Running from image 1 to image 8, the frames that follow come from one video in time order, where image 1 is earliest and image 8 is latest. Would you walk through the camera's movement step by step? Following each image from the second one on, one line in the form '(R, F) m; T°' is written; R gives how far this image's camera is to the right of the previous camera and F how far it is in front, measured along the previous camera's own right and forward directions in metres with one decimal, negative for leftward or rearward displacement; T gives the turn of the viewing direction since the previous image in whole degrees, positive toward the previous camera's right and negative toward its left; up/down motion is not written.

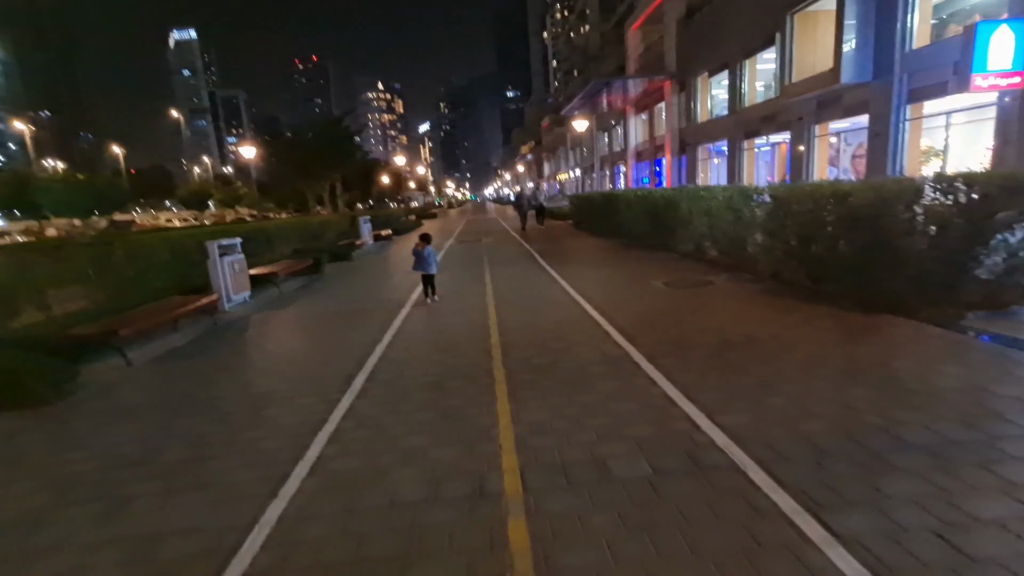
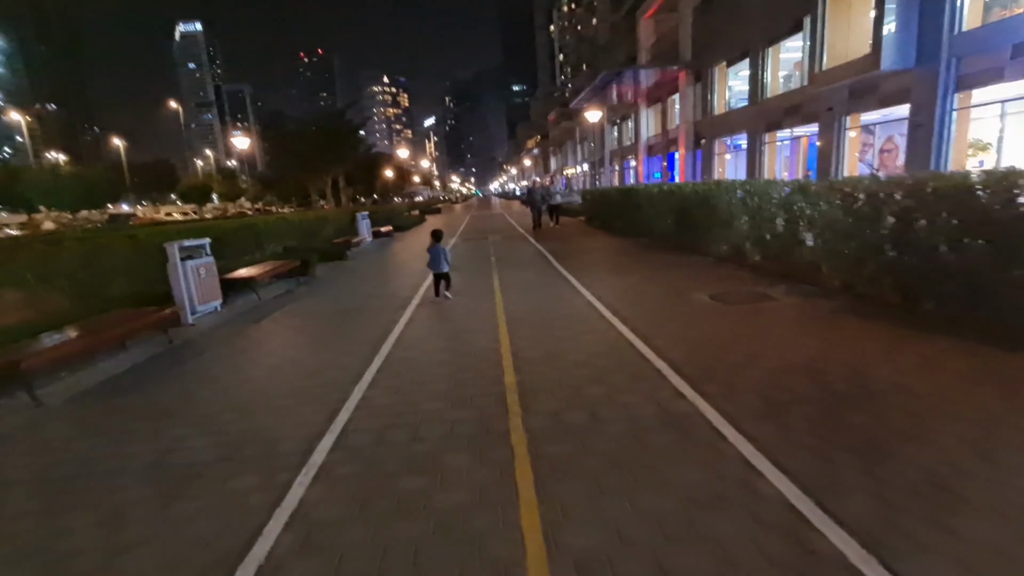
(-0.1, +1.3) m; 0°
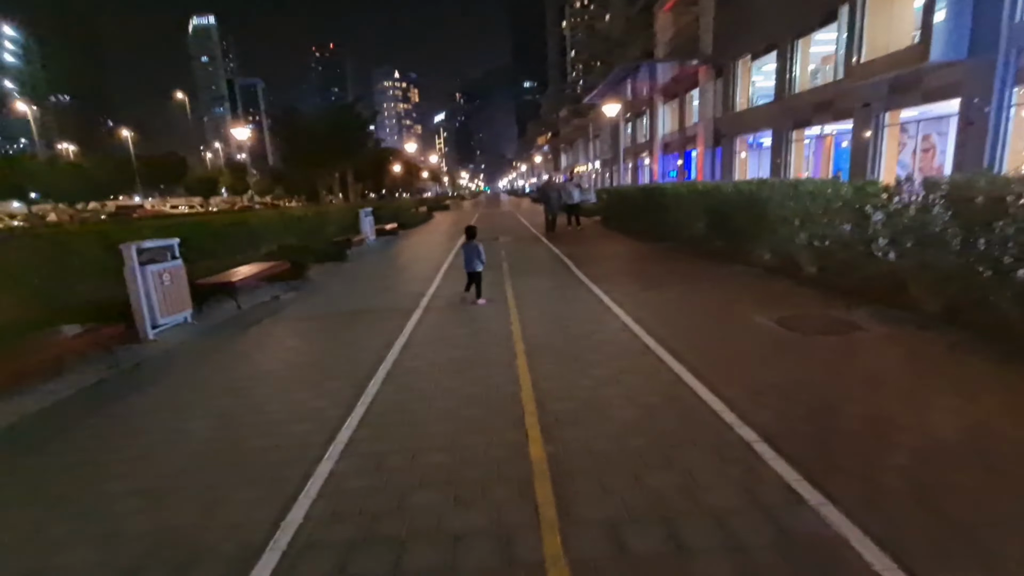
(-0.1, +1.2) m; -1°
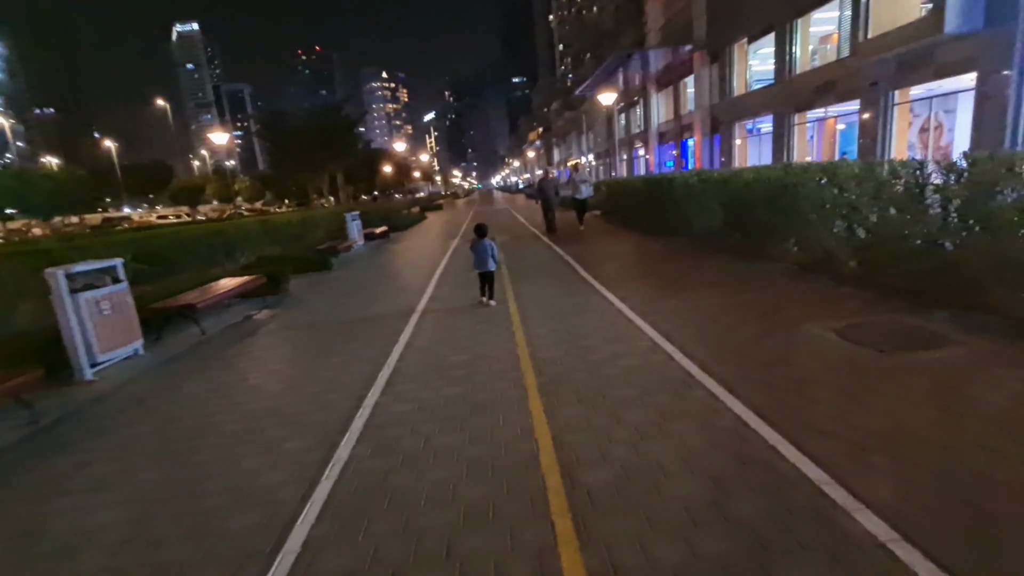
(-0.1, +1.0) m; 0°
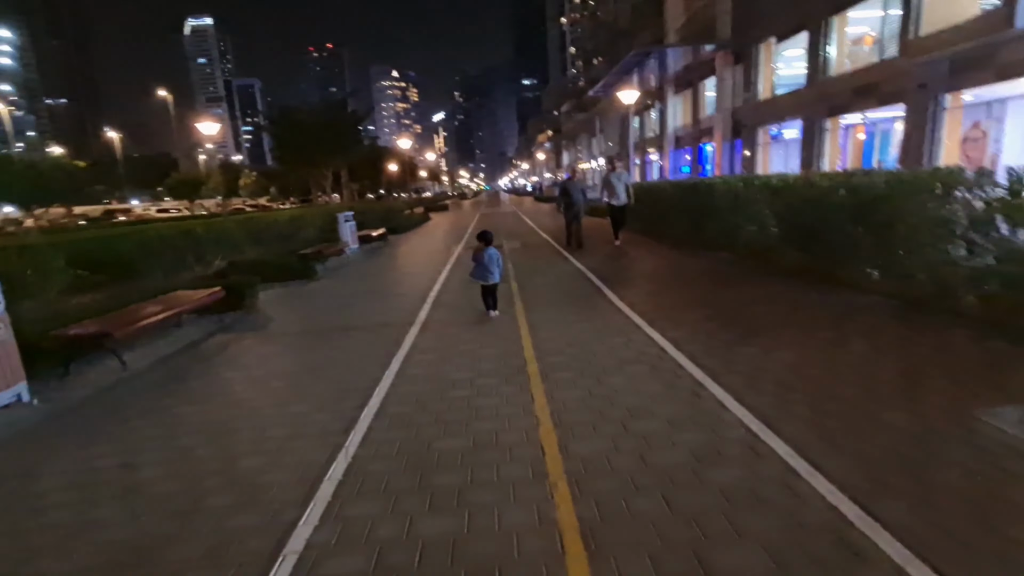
(-0.1, +1.6) m; 0°
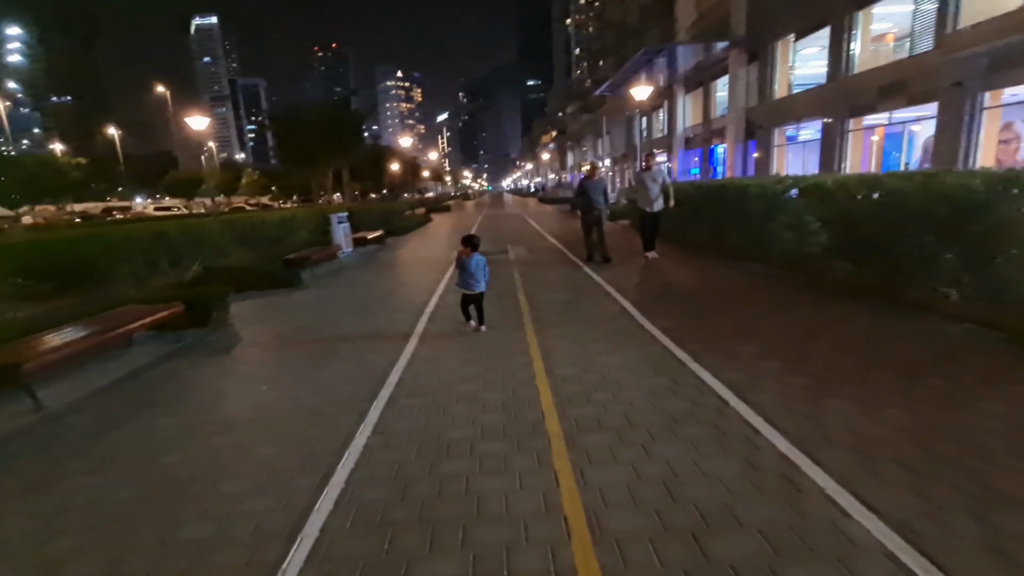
(-0.1, +1.1) m; 0°
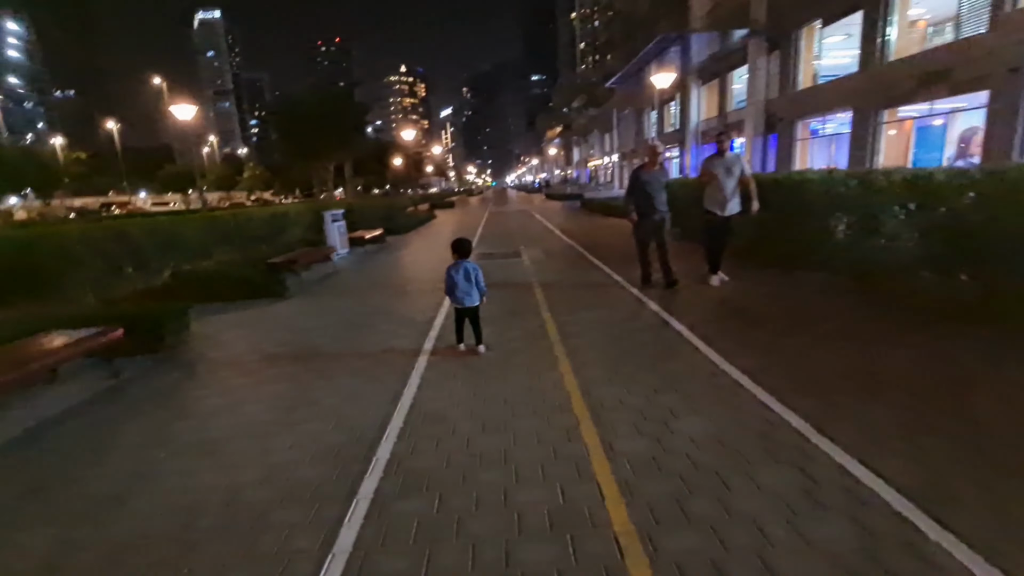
(-0.2, +1.4) m; 0°
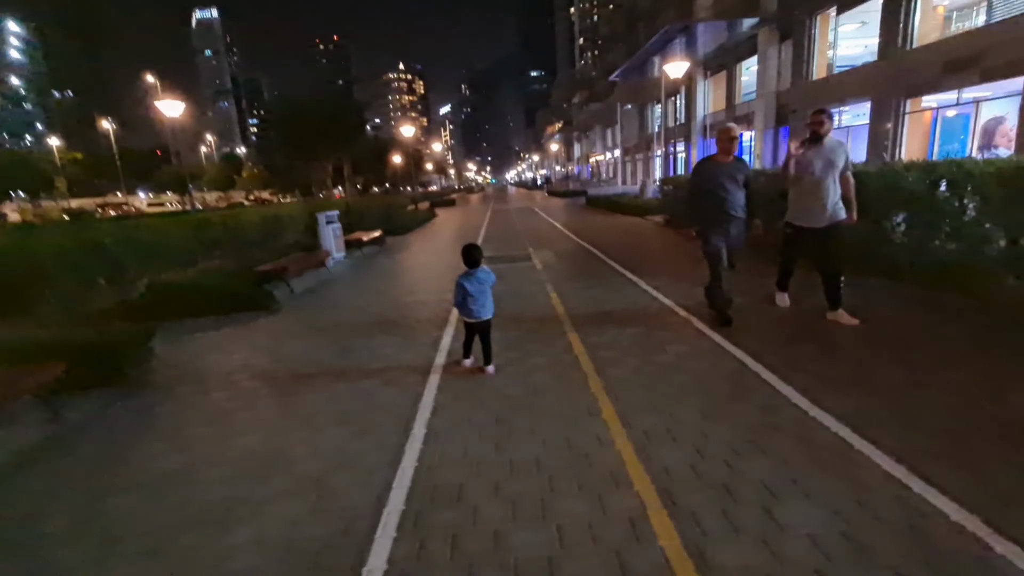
(-0.2, +0.9) m; 0°
